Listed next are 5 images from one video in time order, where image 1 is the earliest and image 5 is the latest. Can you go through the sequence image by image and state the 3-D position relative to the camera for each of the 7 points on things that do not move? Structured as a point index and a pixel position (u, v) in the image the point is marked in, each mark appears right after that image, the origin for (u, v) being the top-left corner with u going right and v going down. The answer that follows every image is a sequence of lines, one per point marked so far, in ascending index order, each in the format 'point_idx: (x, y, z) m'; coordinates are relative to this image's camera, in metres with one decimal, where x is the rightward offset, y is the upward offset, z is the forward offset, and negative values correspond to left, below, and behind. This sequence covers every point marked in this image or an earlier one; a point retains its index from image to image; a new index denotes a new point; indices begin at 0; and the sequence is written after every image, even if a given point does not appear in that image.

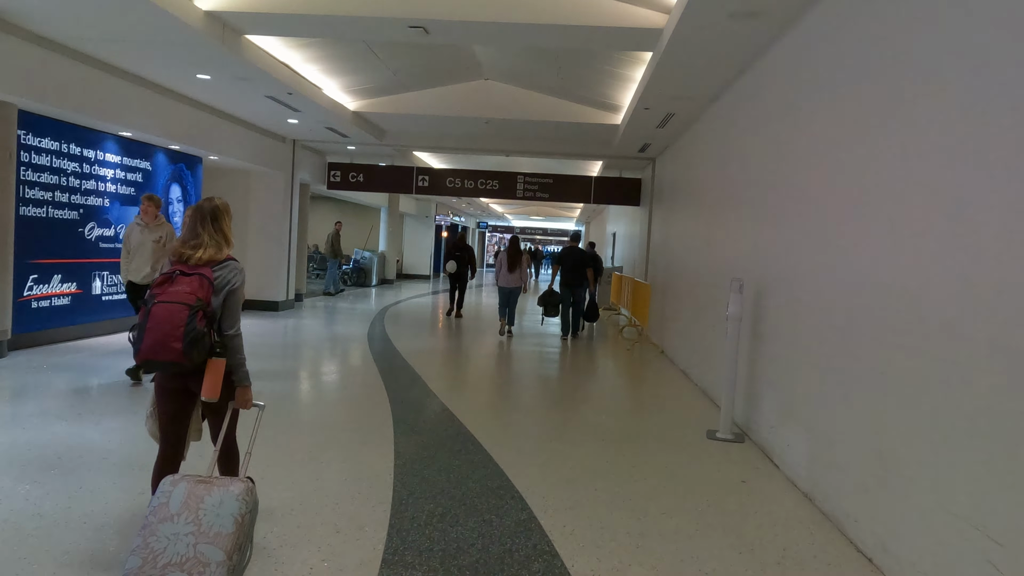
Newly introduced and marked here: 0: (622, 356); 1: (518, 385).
0: (+1.2, -0.7, +8.1) m
1: (0.0, -0.8, +6.3) m
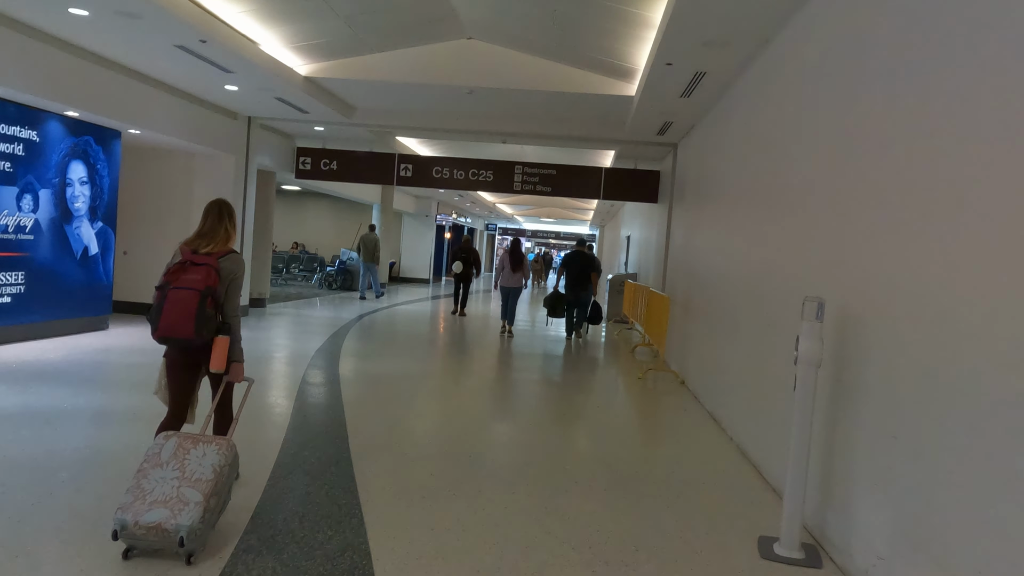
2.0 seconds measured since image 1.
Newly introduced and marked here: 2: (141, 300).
0: (+1.0, -0.8, +6.5) m
1: (-0.1, -0.9, +4.7) m
2: (-4.0, -0.1, +8.1) m
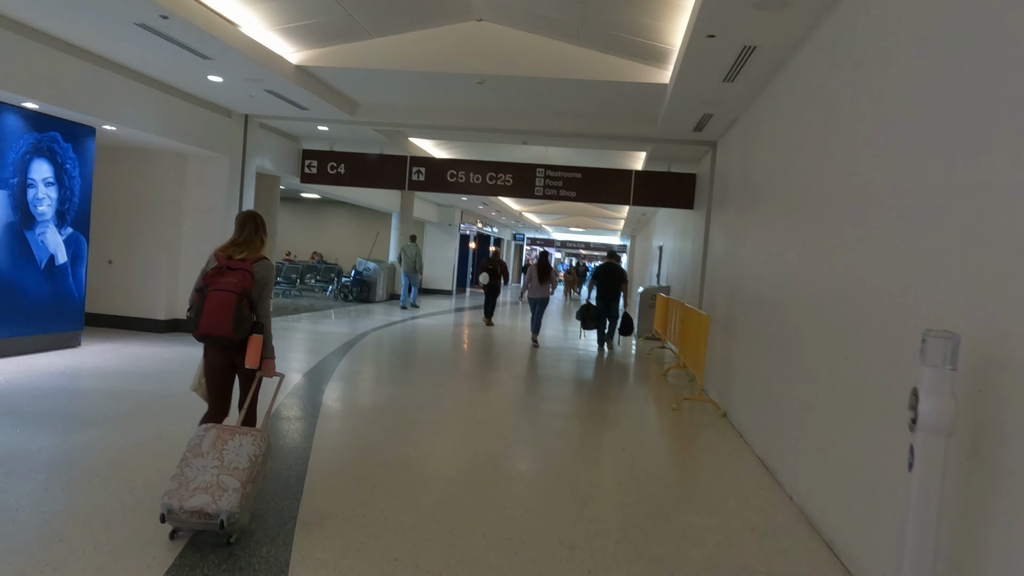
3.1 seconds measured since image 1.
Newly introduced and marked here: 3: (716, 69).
0: (+1.1, -1.0, +5.6) m
1: (-0.1, -1.0, +3.9) m
2: (-3.8, -0.3, +7.5) m
3: (+1.3, +1.4, +4.9) m
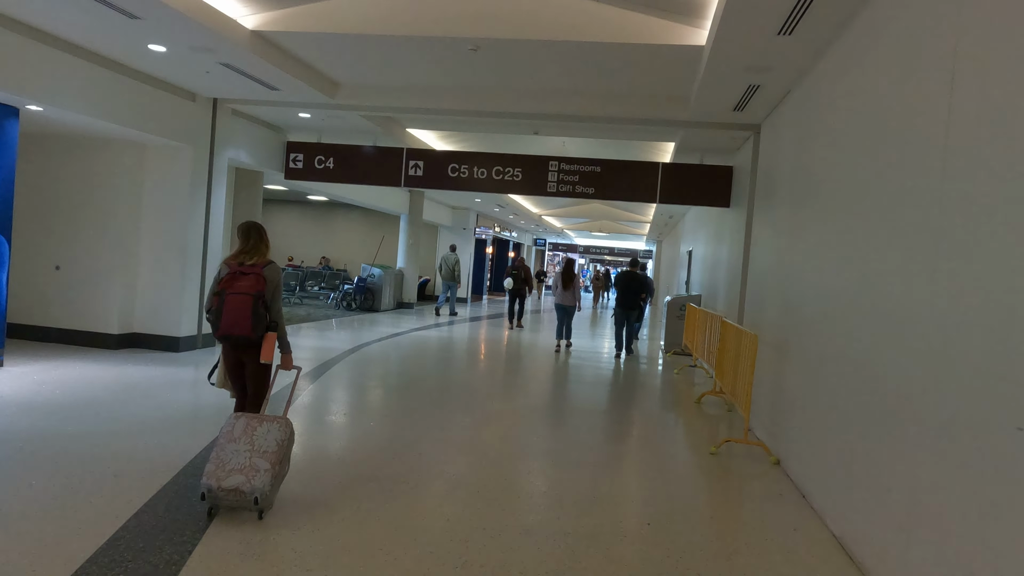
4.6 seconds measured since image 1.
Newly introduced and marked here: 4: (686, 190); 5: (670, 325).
0: (+1.1, -1.0, +4.5) m
1: (-0.2, -1.0, +2.8) m
2: (-3.8, -0.3, +6.5) m
3: (+1.3, +1.3, +3.8) m
4: (+1.7, +1.0, +7.4) m
5: (+2.1, -0.5, +10.0) m
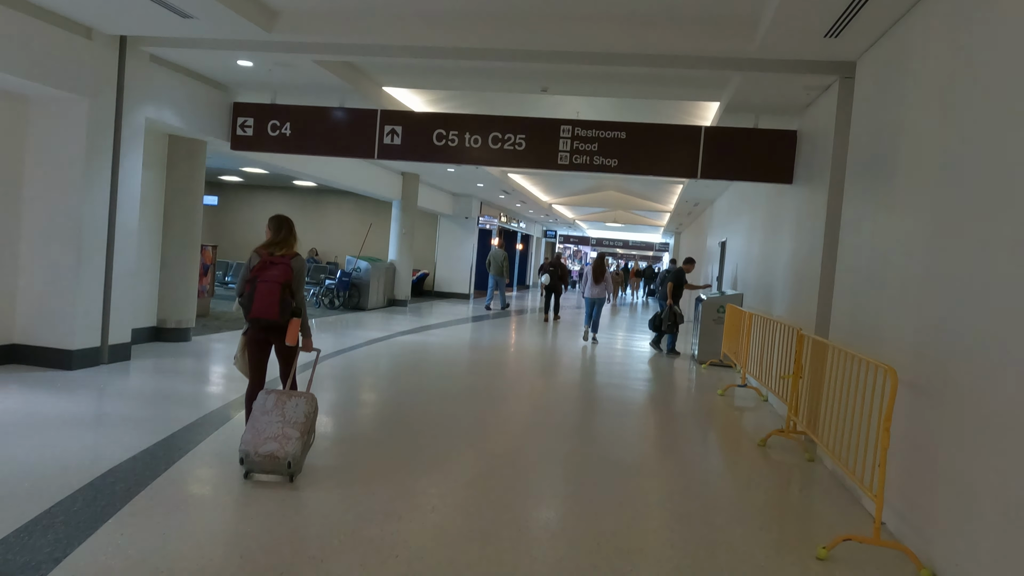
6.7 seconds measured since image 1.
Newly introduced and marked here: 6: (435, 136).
0: (+1.1, -1.1, +2.9) m
1: (-0.2, -1.1, +1.2) m
2: (-3.8, -0.3, +5.0) m
3: (+1.3, +1.3, +2.2) m
4: (+1.7, +1.0, +5.8) m
5: (+2.1, -0.5, +8.4) m
6: (-0.6, +1.3, +6.2) m
